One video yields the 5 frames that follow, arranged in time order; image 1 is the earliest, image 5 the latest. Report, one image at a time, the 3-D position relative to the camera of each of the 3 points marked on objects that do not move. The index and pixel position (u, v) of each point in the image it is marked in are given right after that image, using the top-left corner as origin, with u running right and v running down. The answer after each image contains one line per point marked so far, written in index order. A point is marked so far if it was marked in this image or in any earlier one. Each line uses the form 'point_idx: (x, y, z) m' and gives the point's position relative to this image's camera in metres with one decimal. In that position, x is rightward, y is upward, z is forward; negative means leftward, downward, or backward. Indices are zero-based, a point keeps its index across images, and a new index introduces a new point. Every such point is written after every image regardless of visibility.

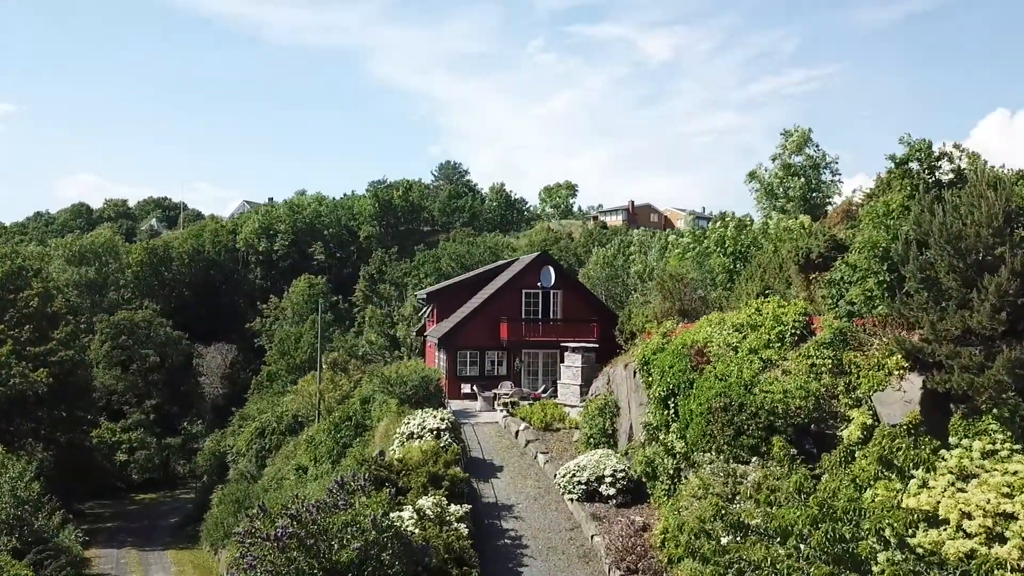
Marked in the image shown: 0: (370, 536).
0: (-2.1, -3.6, +11.3) m
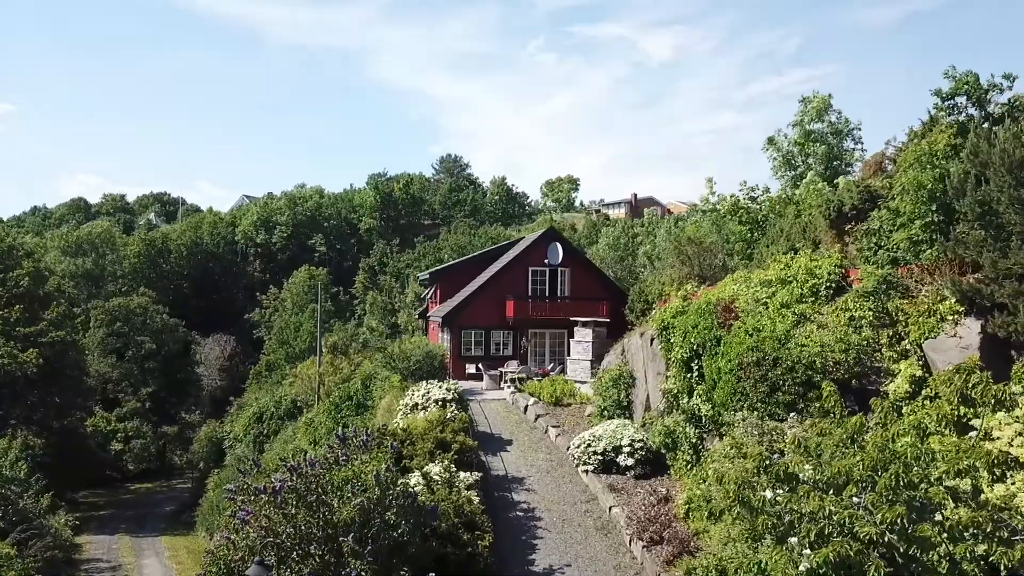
0: (-1.9, -2.7, +10.3) m
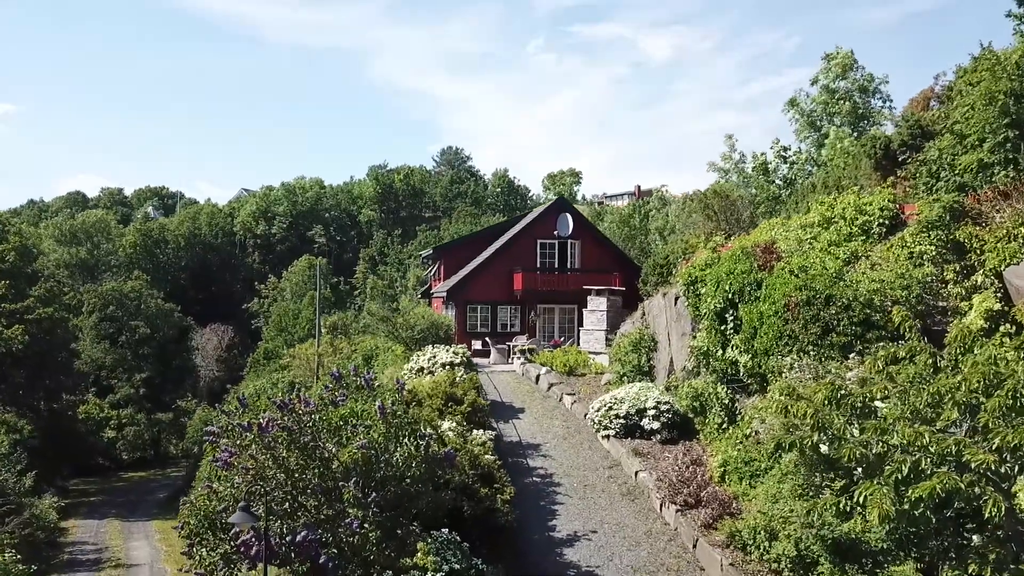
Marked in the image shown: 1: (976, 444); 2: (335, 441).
0: (-1.6, -1.6, +8.9) m
1: (+4.2, -1.4, +6.8) m
2: (-2.1, -1.8, +8.8) m
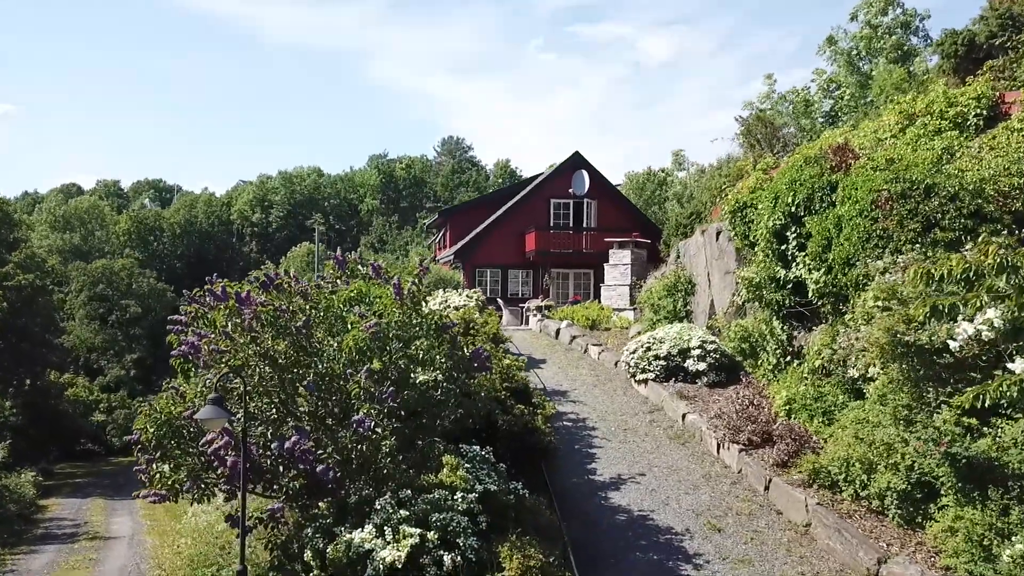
0: (-1.1, -0.3, +7.0) m
1: (+4.6, 0.0, +4.9) m
2: (-1.6, -0.4, +6.9) m
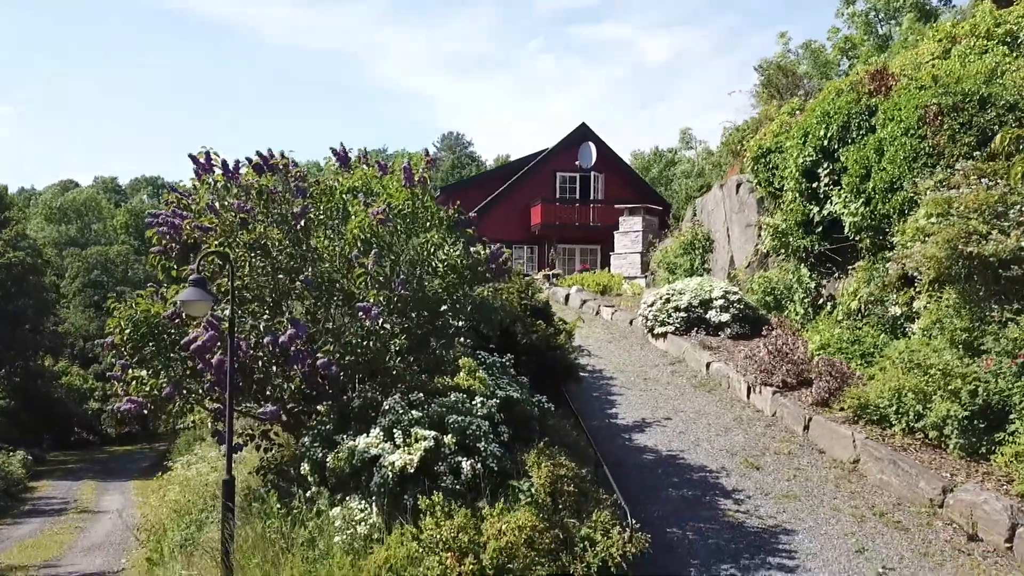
0: (-0.9, +0.7, +6.2) m
1: (+4.8, +0.9, +4.1) m
2: (-1.4, +0.5, +6.1) m
